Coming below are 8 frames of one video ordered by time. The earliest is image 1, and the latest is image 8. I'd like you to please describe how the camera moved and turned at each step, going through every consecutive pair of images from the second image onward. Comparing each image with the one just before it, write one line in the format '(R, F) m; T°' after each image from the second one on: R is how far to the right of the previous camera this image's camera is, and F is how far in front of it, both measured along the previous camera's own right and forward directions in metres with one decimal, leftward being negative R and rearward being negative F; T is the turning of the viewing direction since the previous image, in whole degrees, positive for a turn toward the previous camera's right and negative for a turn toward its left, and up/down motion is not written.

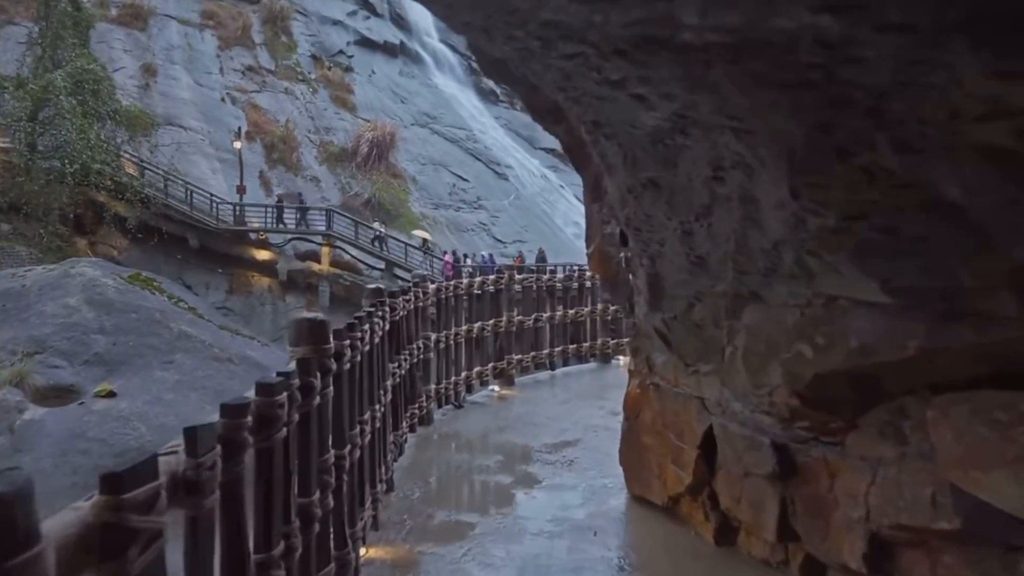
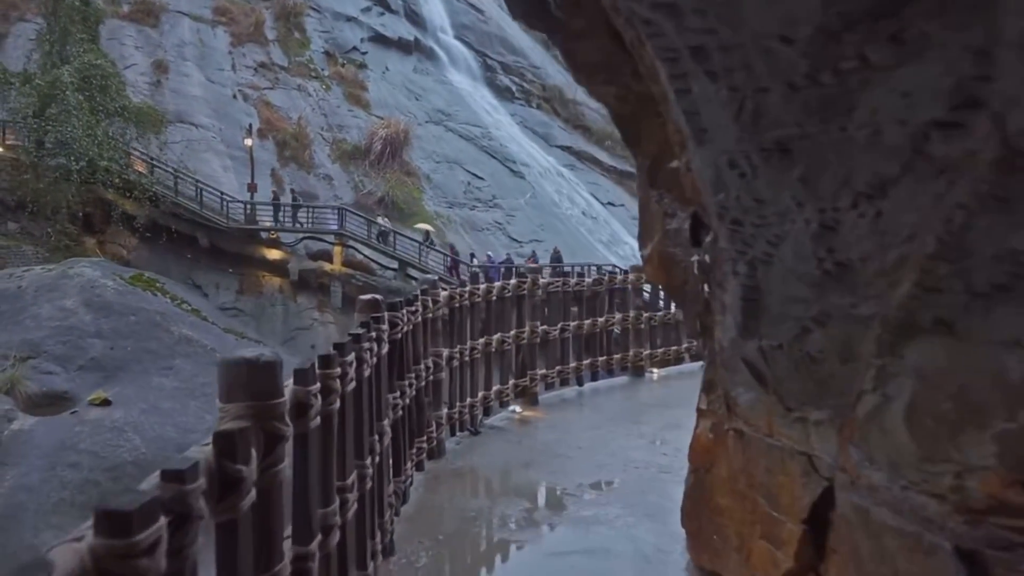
(0.0, +0.5) m; -1°
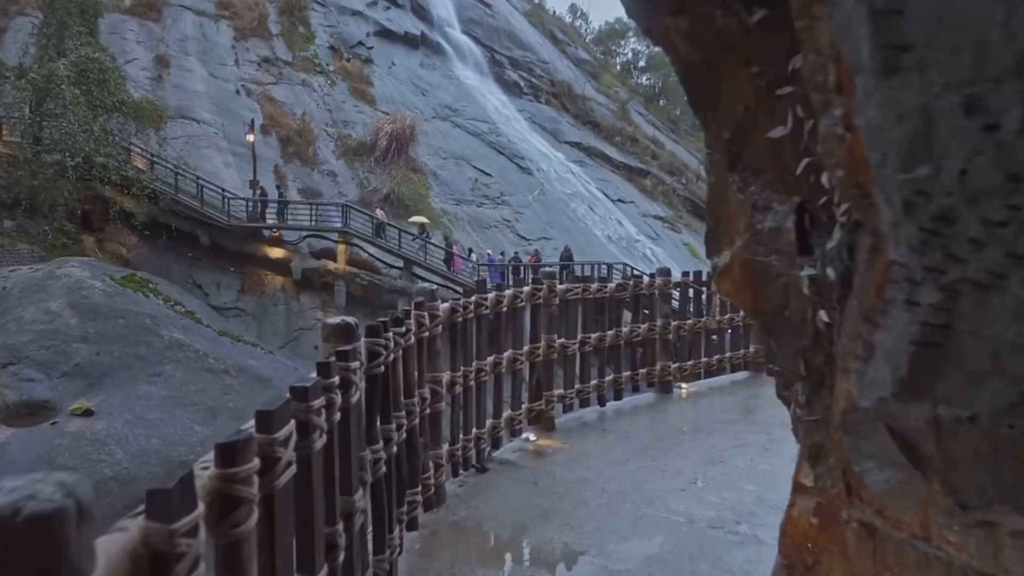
(0.0, +0.5) m; -1°
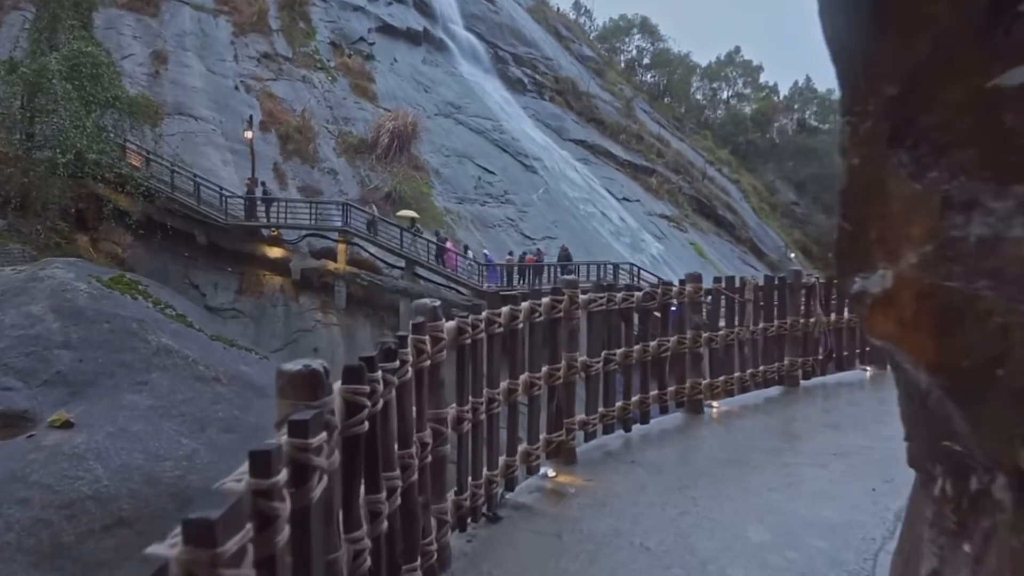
(-0.1, +0.4) m; 0°
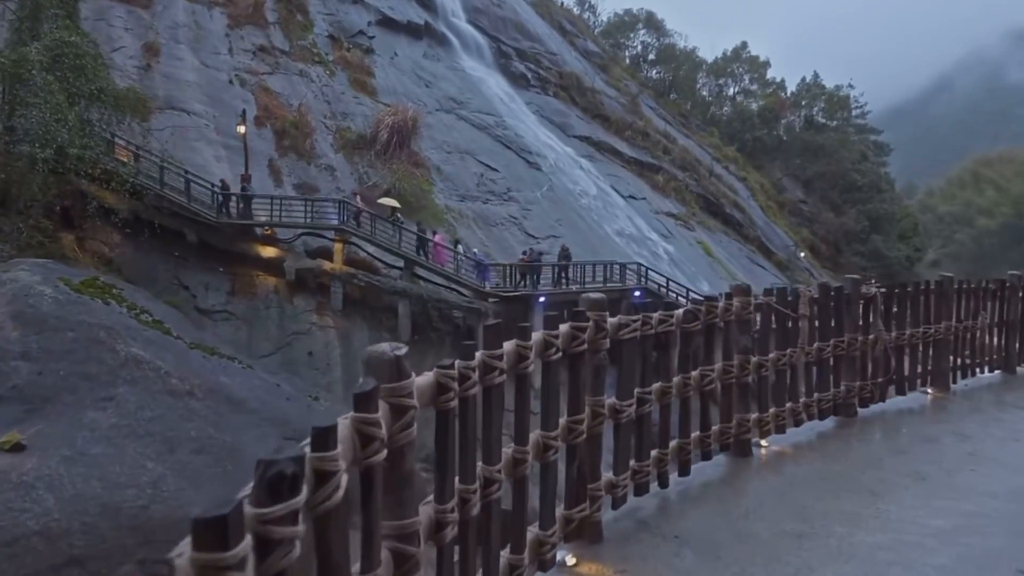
(0.0, +0.7) m; 0°
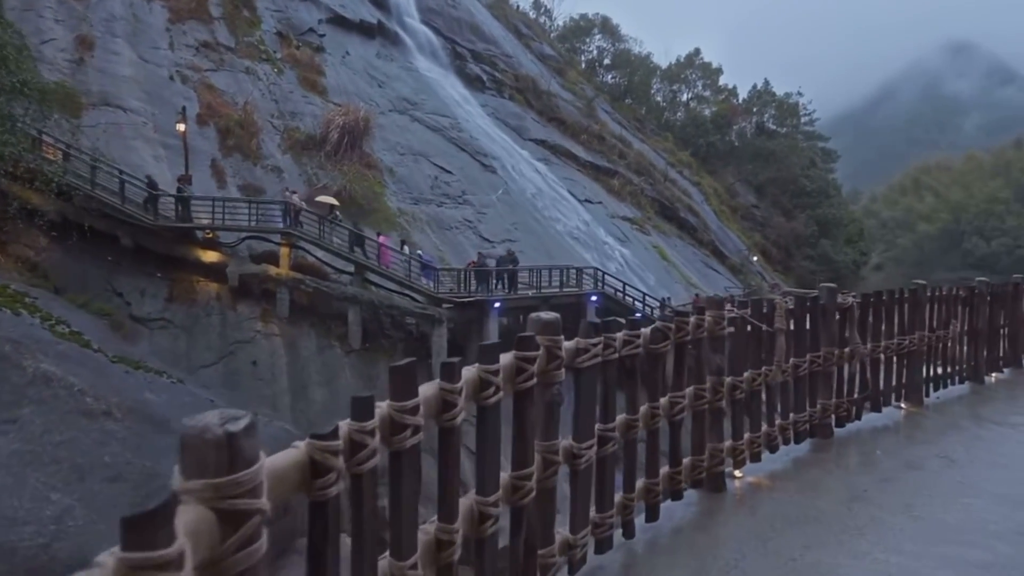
(+0.1, +0.4) m; +4°
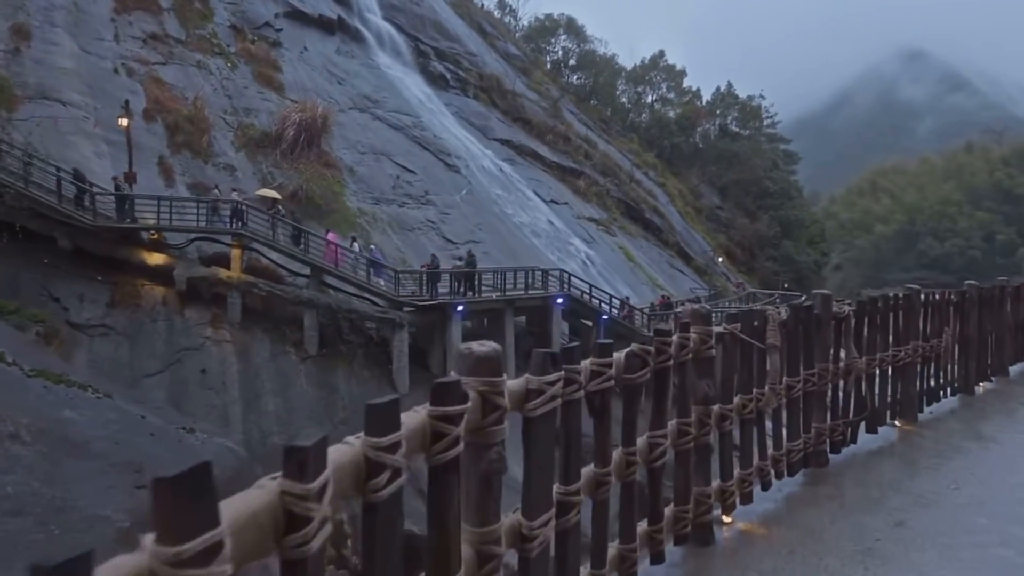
(+0.1, +0.5) m; +3°
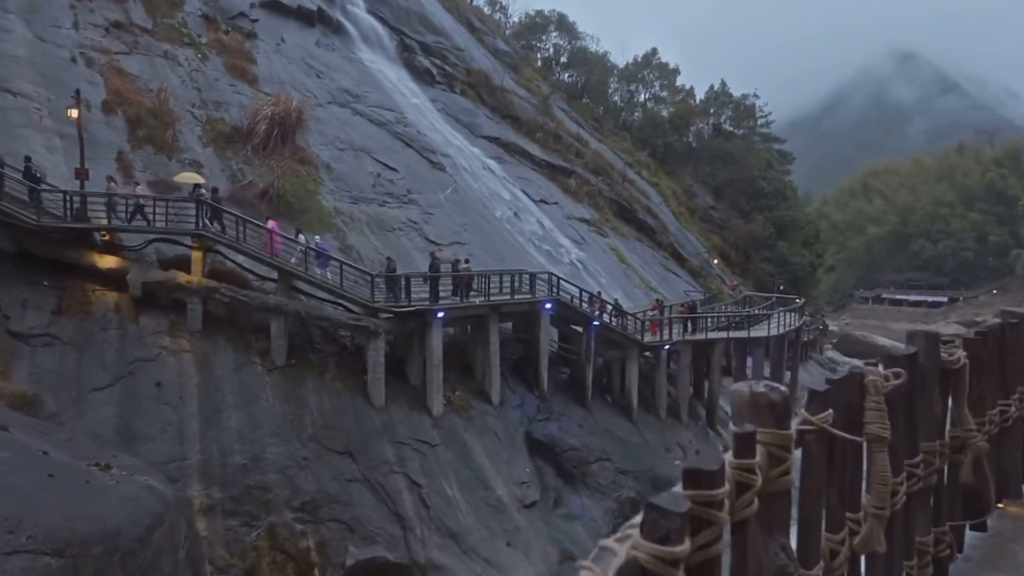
(+0.2, +1.1) m; +1°
